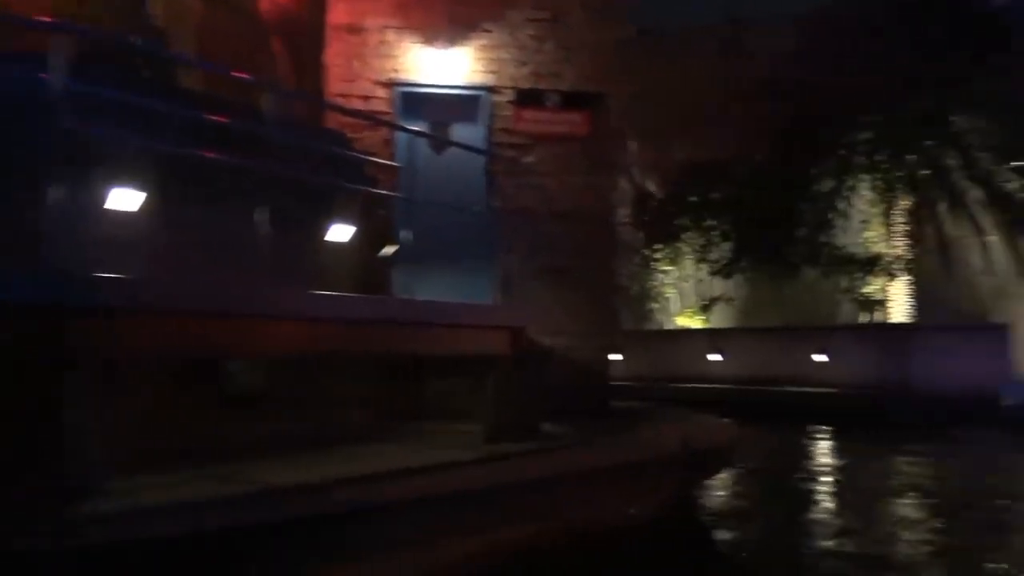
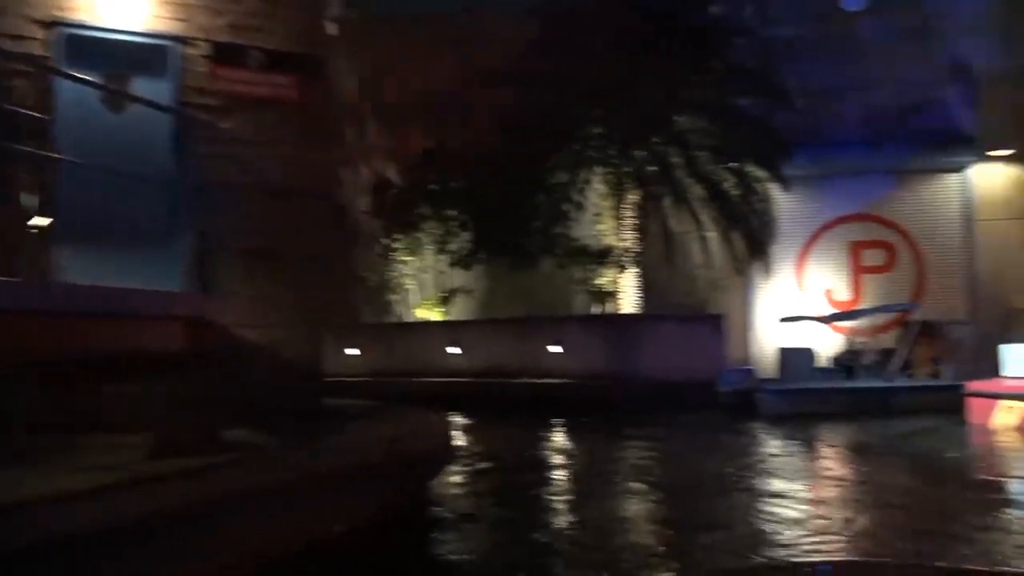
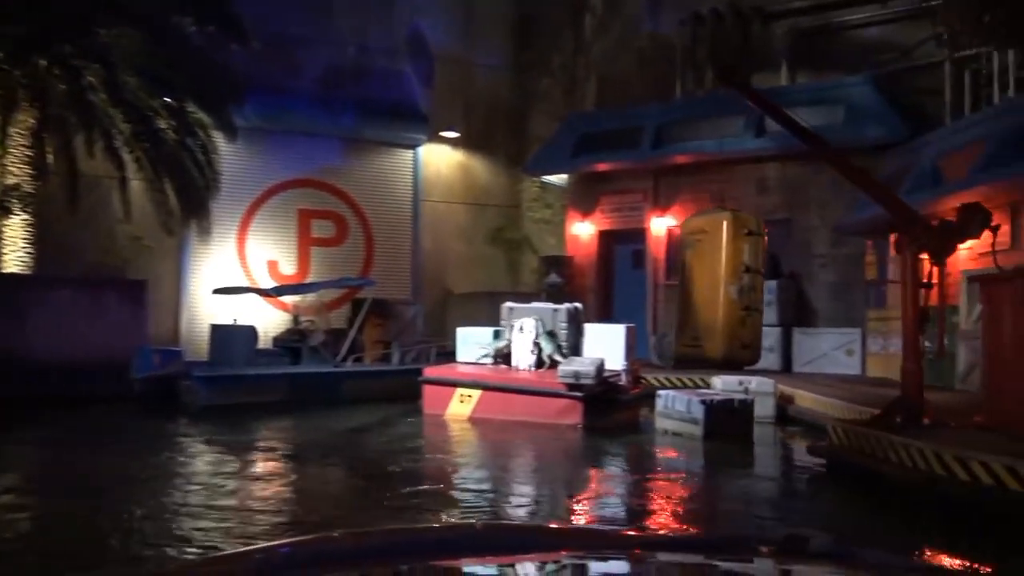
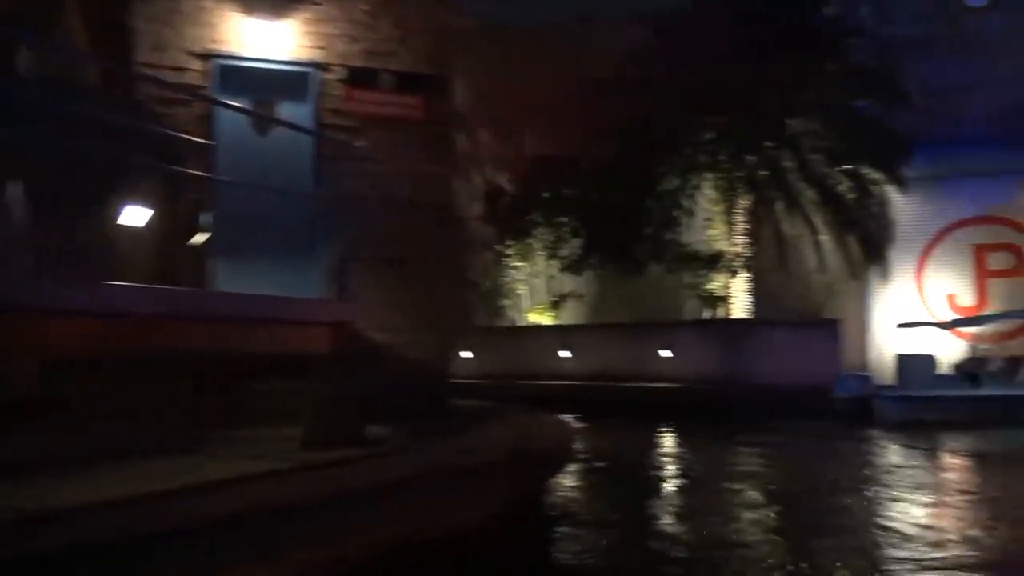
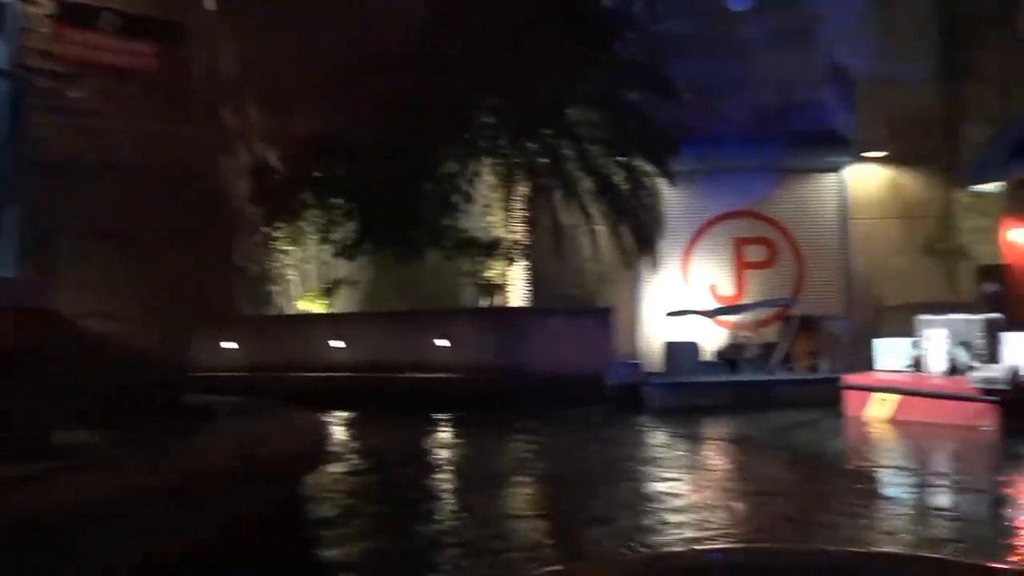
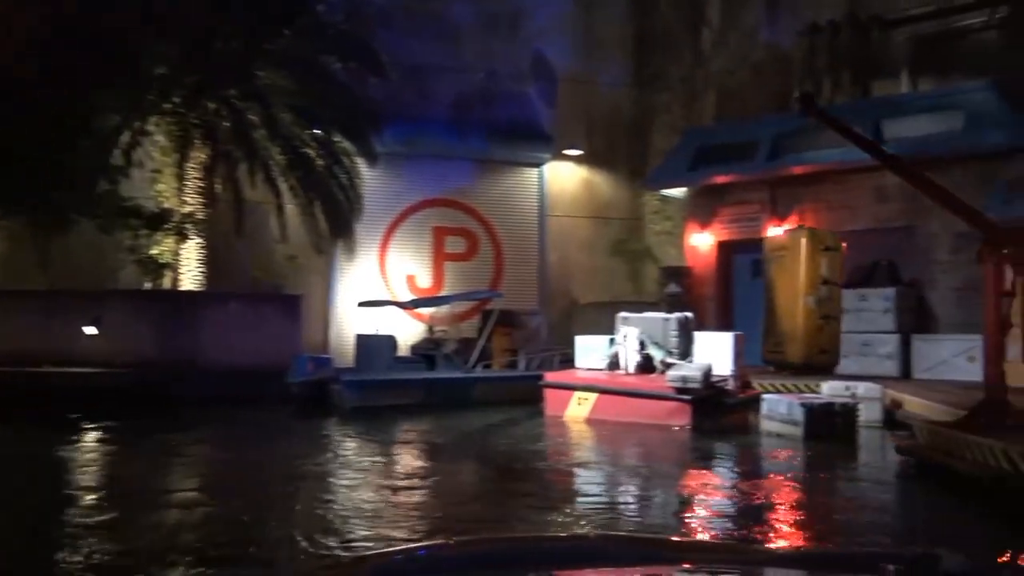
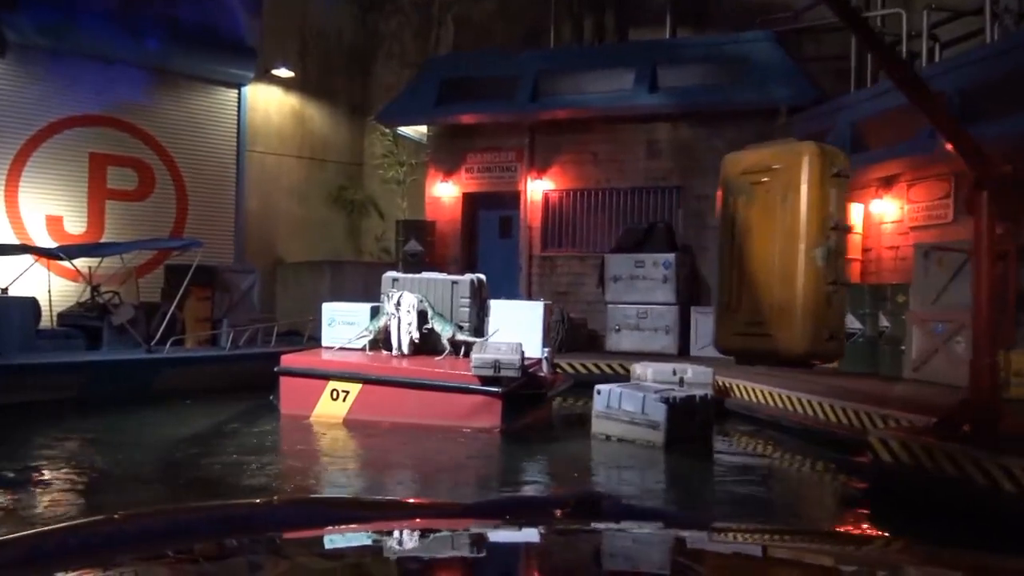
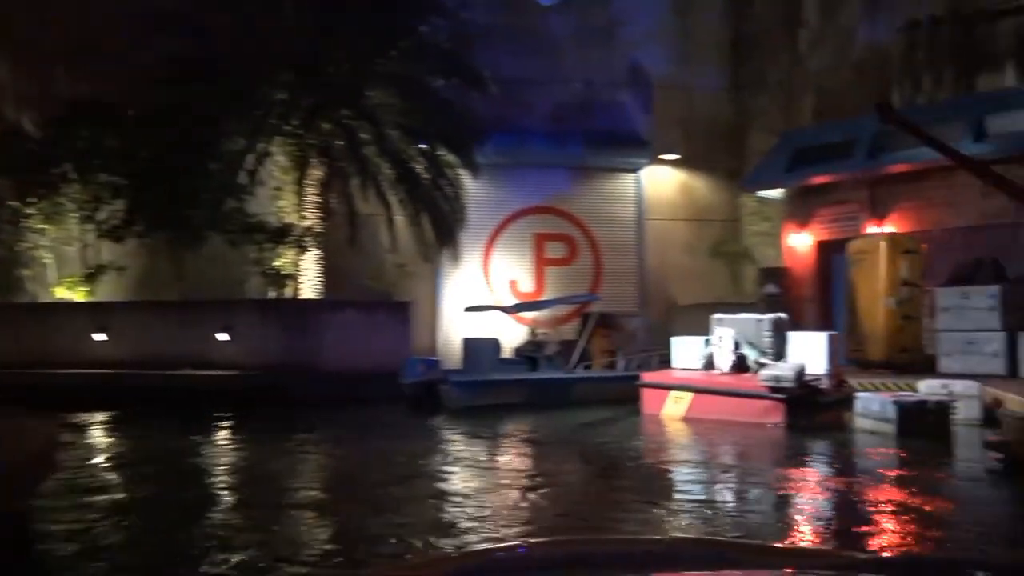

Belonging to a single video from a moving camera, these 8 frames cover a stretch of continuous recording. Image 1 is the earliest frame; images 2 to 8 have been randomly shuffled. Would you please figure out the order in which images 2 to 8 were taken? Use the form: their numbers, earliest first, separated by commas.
4, 2, 5, 8, 6, 3, 7
